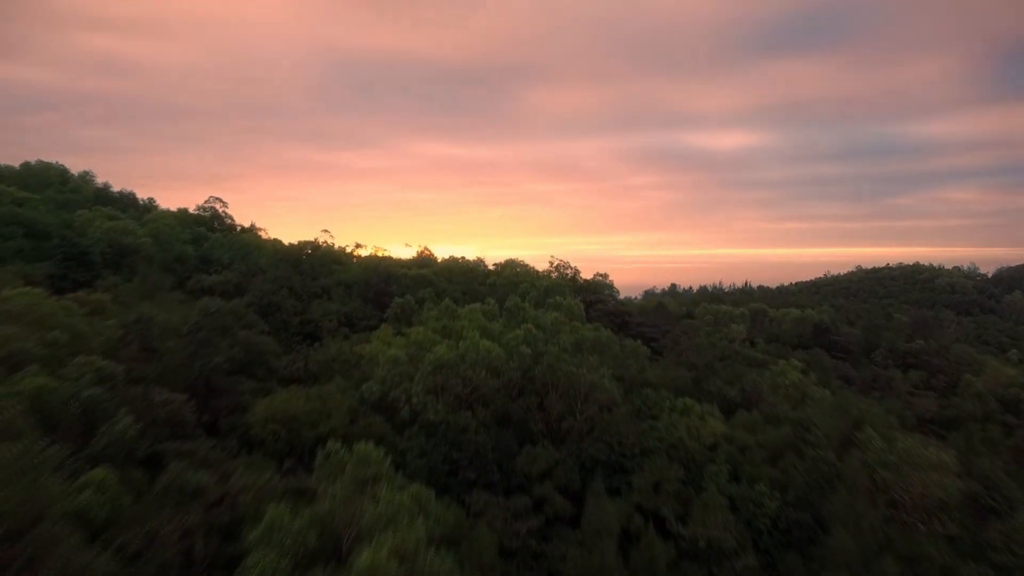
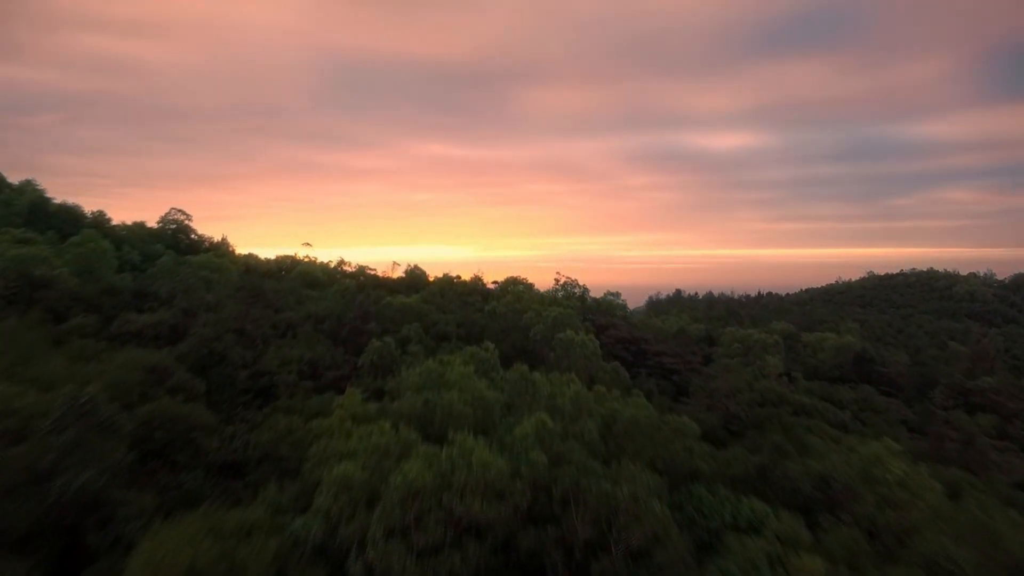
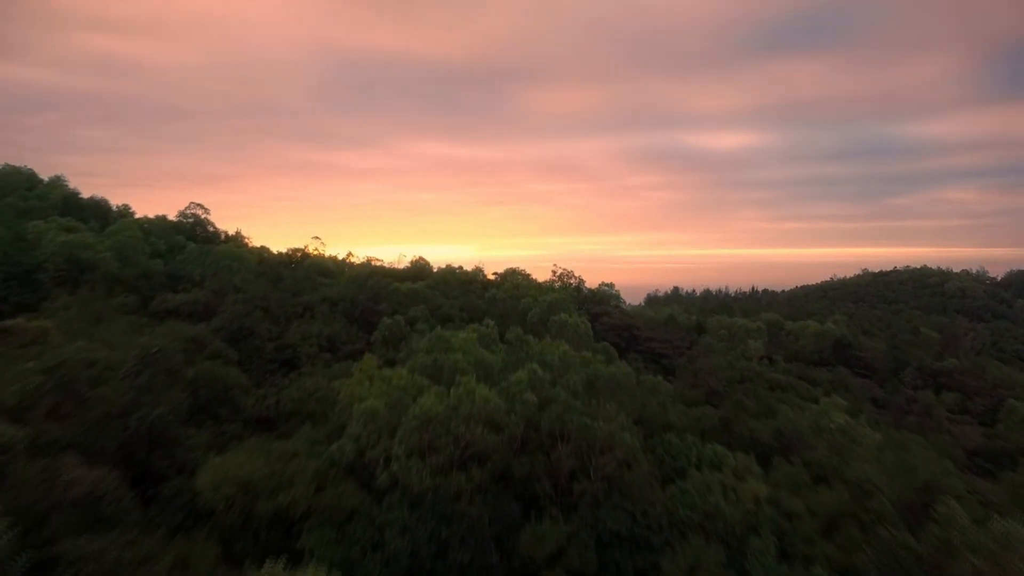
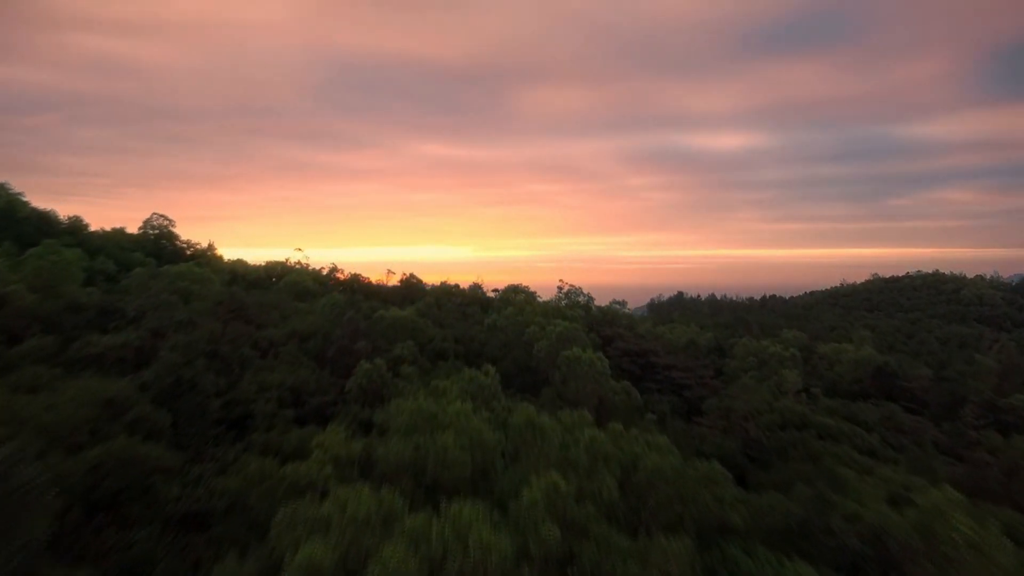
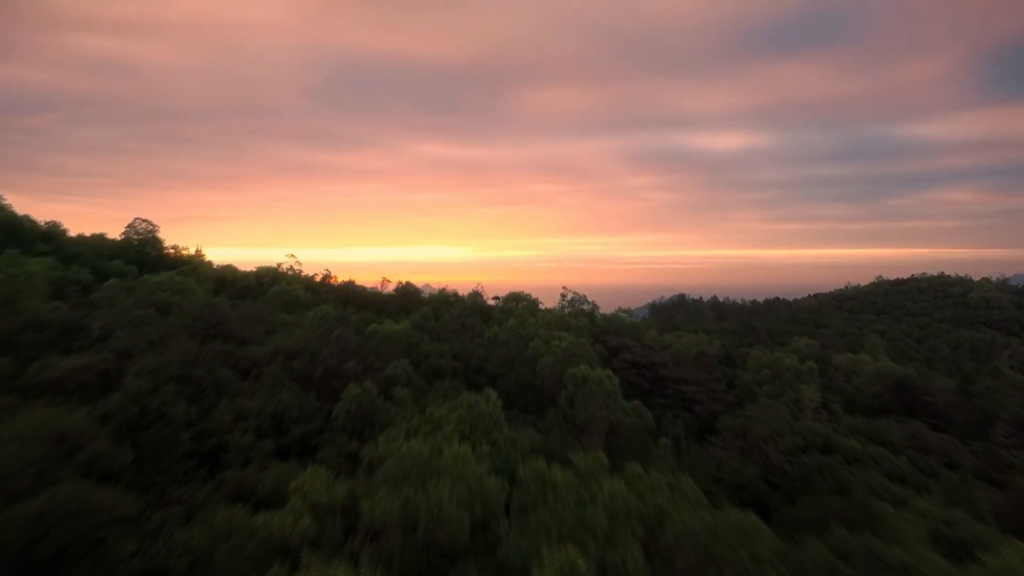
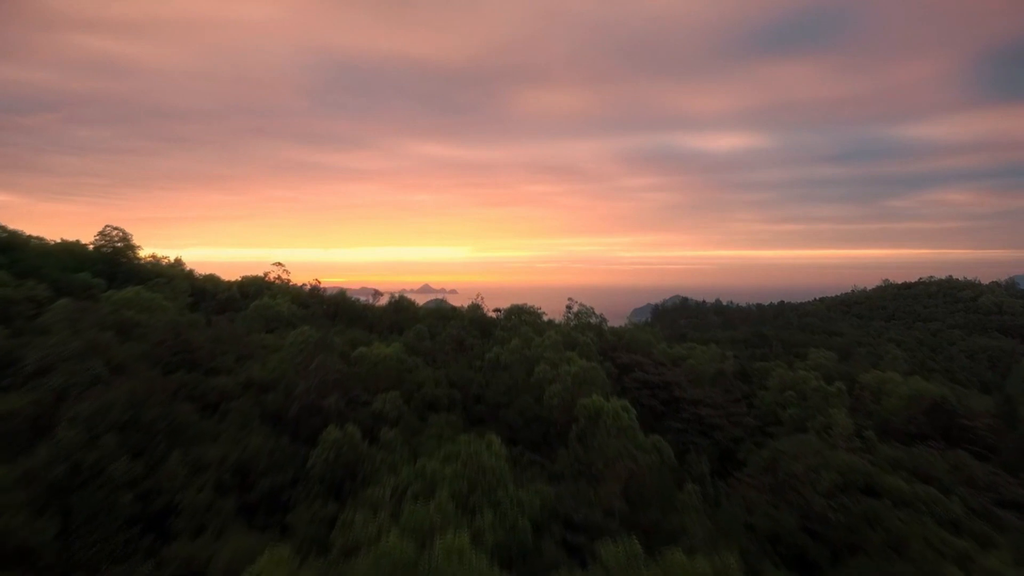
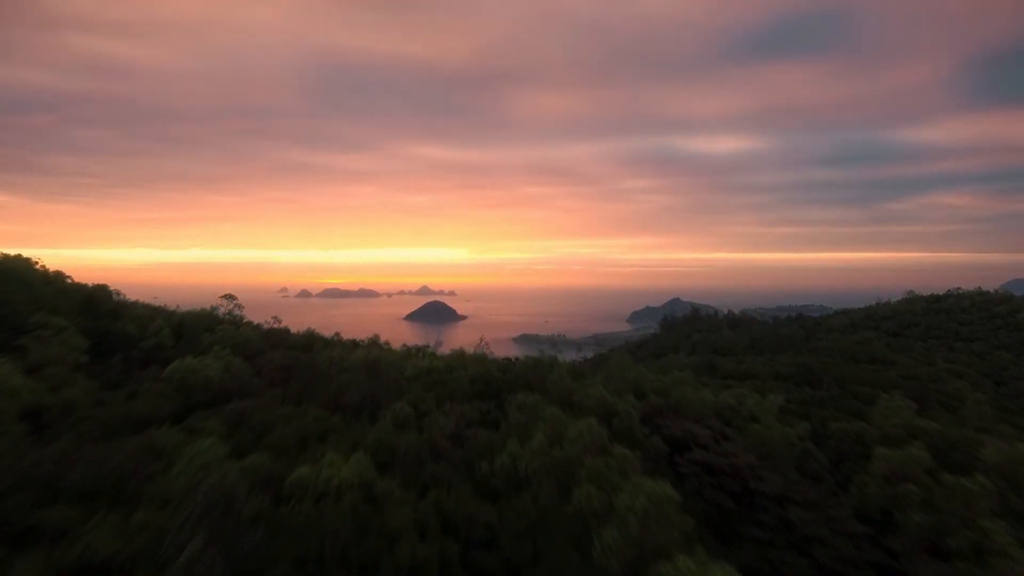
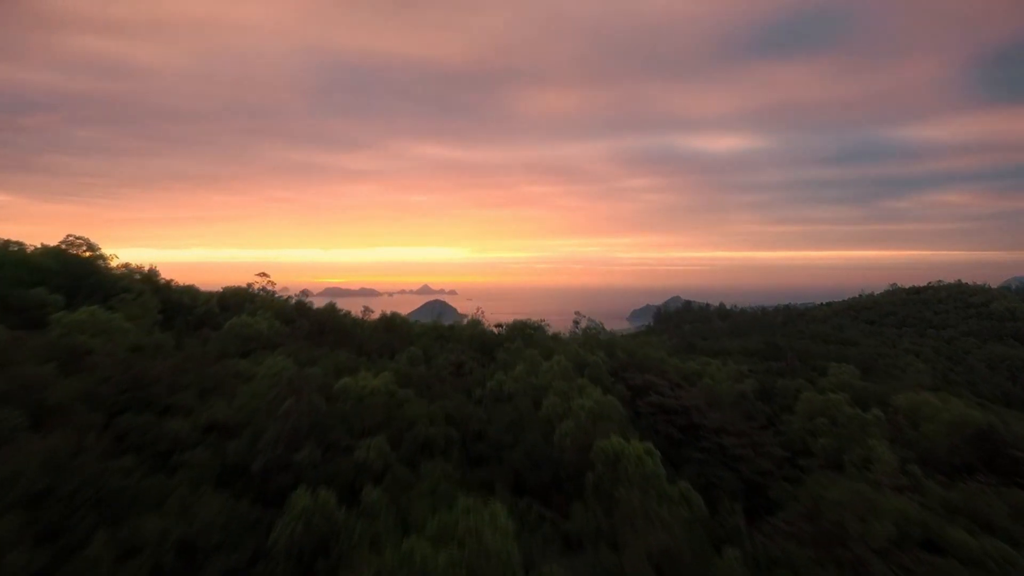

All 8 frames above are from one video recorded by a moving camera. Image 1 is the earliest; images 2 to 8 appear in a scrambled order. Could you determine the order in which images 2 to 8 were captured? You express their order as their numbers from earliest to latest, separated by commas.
3, 2, 4, 5, 6, 8, 7
